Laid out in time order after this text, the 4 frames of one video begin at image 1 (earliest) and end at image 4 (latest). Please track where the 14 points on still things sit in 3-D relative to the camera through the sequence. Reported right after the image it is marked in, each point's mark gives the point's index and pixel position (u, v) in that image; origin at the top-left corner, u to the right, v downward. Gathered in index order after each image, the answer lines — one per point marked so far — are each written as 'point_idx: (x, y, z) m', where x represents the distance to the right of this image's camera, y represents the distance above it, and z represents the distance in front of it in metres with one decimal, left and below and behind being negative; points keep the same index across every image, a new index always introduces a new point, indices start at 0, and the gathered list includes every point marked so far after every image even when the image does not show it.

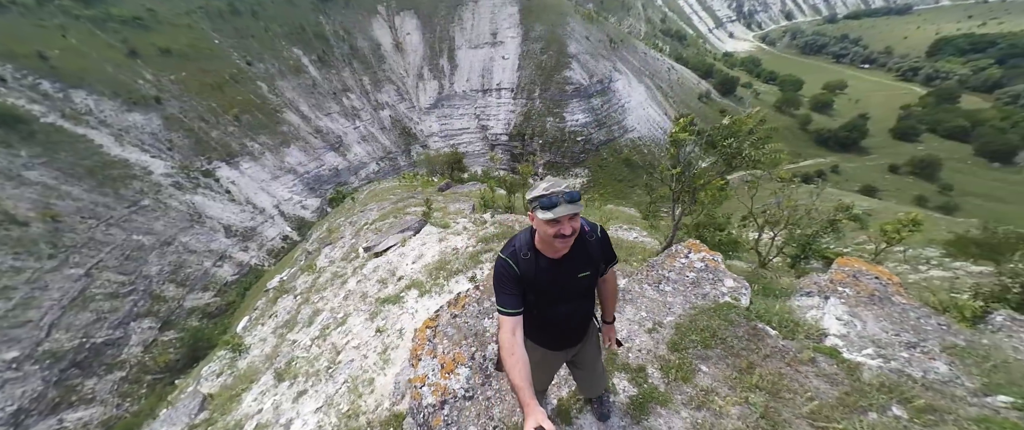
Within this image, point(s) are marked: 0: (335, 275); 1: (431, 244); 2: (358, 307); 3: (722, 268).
0: (-10.3, -3.5, +18.2) m
1: (-4.3, -1.5, +16.6) m
2: (-6.8, -4.1, +13.9) m
3: (+4.2, -1.1, +6.3) m
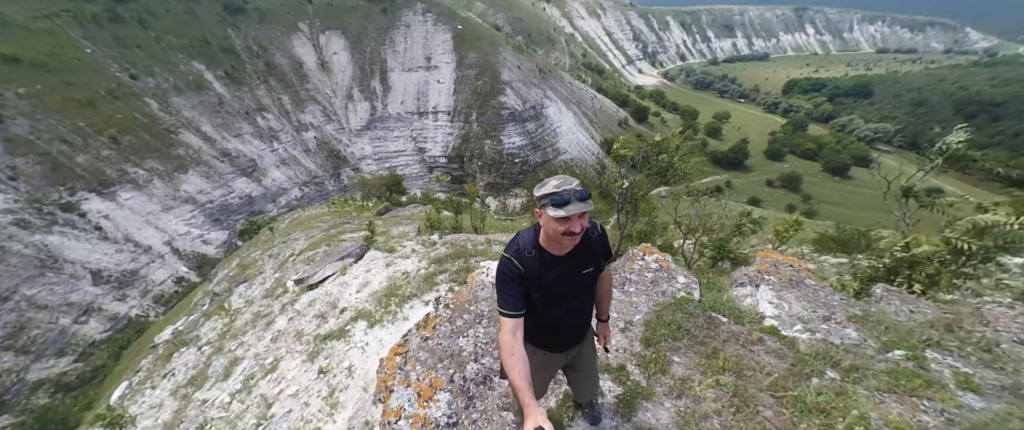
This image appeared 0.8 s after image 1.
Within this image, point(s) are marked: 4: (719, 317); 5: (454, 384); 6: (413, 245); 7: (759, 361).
0: (-12.7, -5.0, +15.8) m
1: (-6.6, -2.7, +15.4) m
2: (-8.5, -5.2, +12.1) m
3: (+3.5, -1.1, +6.9) m
4: (+3.5, -1.7, +5.4) m
5: (-0.8, -2.3, +4.4) m
6: (-5.8, -1.8, +18.1) m
7: (+3.5, -2.1, +4.5) m
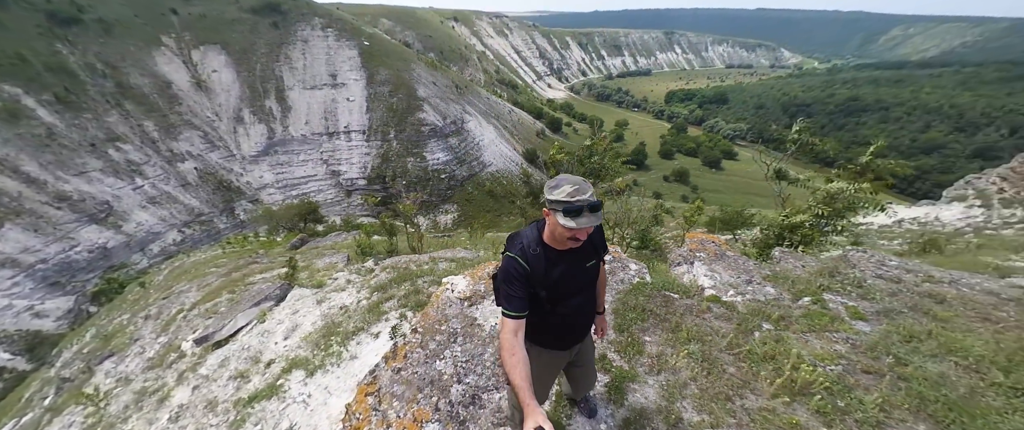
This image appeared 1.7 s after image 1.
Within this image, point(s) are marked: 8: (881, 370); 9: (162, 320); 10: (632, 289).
0: (-14.6, -7.1, +12.6) m
1: (-8.8, -4.1, +13.6) m
2: (-9.7, -6.5, +9.9) m
3: (+2.6, -1.0, +7.4) m
4: (+3.0, -1.5, +6.0) m
5: (-0.9, -2.5, +4.0) m
6: (-8.7, -3.2, +16.4) m
7: (+3.2, -1.8, +5.0) m
8: (+4.8, -2.0, +4.1) m
9: (-19.2, -5.6, +17.7) m
10: (+2.4, -1.5, +6.2) m
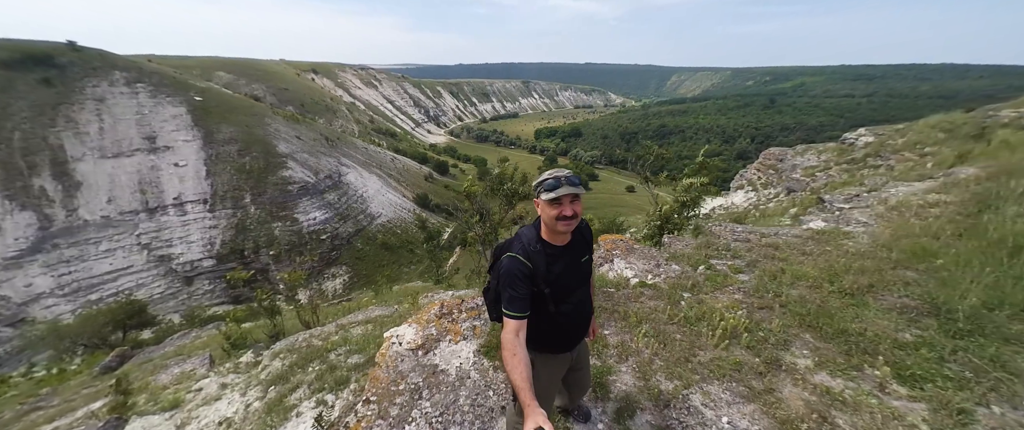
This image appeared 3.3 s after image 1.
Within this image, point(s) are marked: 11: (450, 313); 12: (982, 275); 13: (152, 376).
0: (-15.3, -10.7, +6.8) m
1: (-10.8, -7.1, +9.8) m
2: (-10.1, -9.0, +5.8) m
3: (+1.1, -1.3, +7.9) m
4: (+2.0, -1.6, +6.6) m
5: (-0.9, -2.9, +3.4) m
6: (-11.7, -6.6, +12.6) m
7: (+2.6, -1.7, +5.7) m
8: (+4.4, -1.5, +5.3) m
9: (-21.4, -10.7, +10.2) m
10: (+1.3, -1.7, +6.6) m
11: (-1.2, -1.8, +5.9) m
12: (+7.5, -1.0, +5.0) m
13: (-17.5, -7.9, +15.8) m
